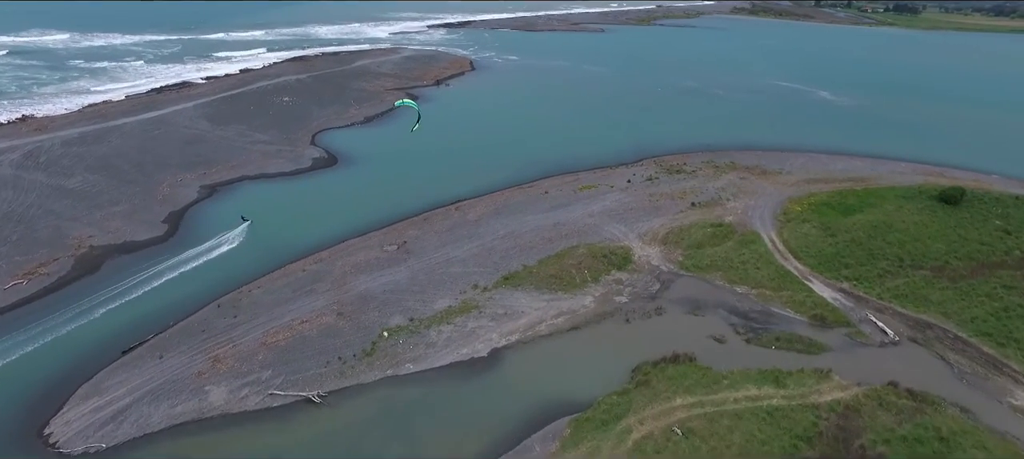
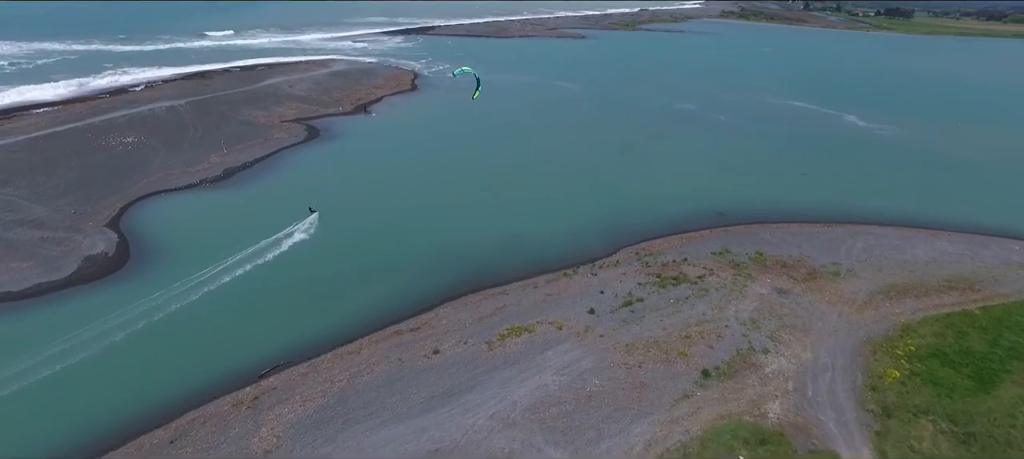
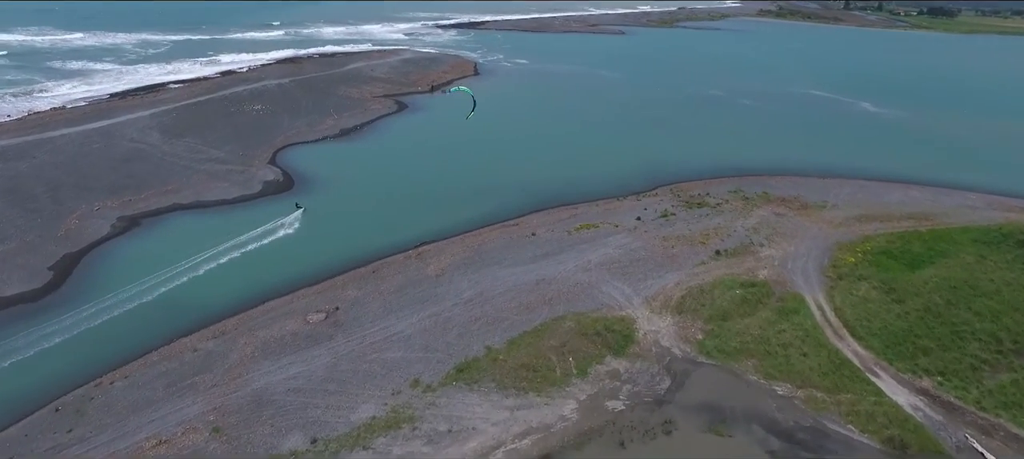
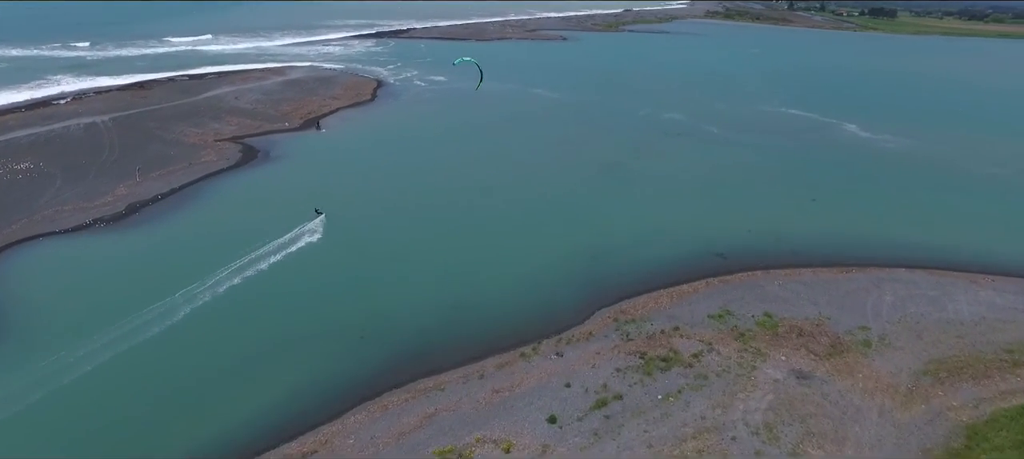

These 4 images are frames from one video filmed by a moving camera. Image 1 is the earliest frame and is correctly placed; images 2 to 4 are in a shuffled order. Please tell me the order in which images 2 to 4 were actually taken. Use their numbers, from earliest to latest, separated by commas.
3, 2, 4
